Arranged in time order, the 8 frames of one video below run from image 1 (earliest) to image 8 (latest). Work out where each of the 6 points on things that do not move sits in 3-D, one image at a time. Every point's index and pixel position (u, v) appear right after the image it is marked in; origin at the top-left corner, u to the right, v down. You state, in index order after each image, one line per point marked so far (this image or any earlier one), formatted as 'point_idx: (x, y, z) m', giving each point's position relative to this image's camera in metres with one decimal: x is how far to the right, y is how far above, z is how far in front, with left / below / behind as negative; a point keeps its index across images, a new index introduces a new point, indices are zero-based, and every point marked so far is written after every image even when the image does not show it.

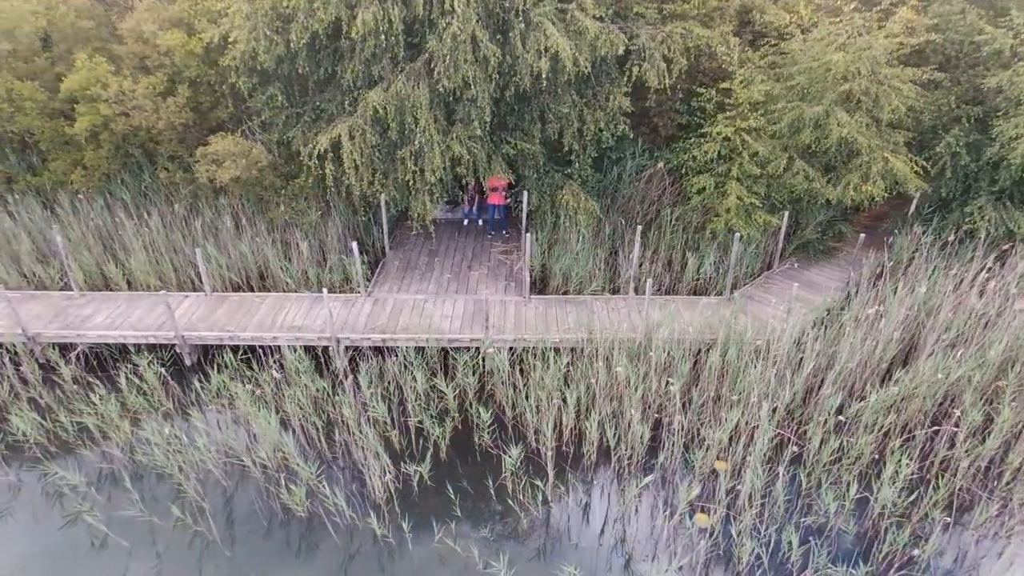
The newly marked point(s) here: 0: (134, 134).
0: (-4.9, +2.0, +8.1) m
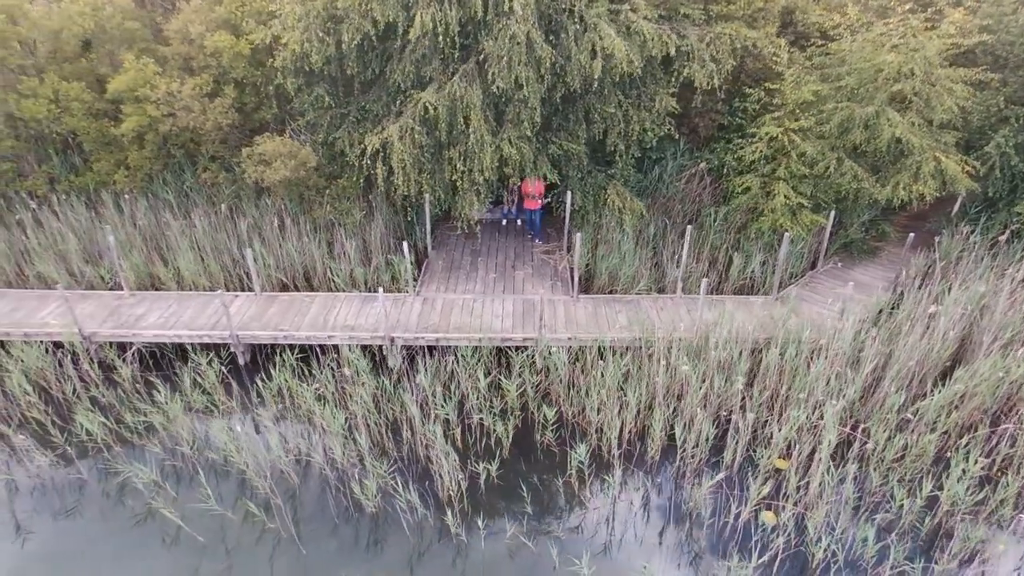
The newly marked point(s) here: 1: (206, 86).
0: (-4.3, +2.0, +8.2) m
1: (-3.8, +2.5, +7.8) m
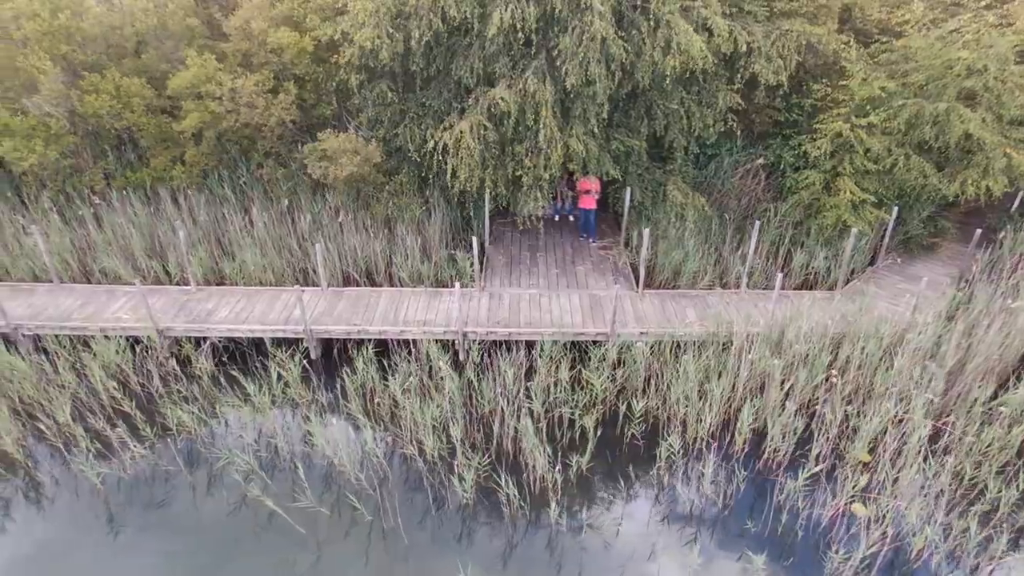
0: (-3.6, +2.0, +8.2) m
1: (-3.0, +2.5, +7.8) m
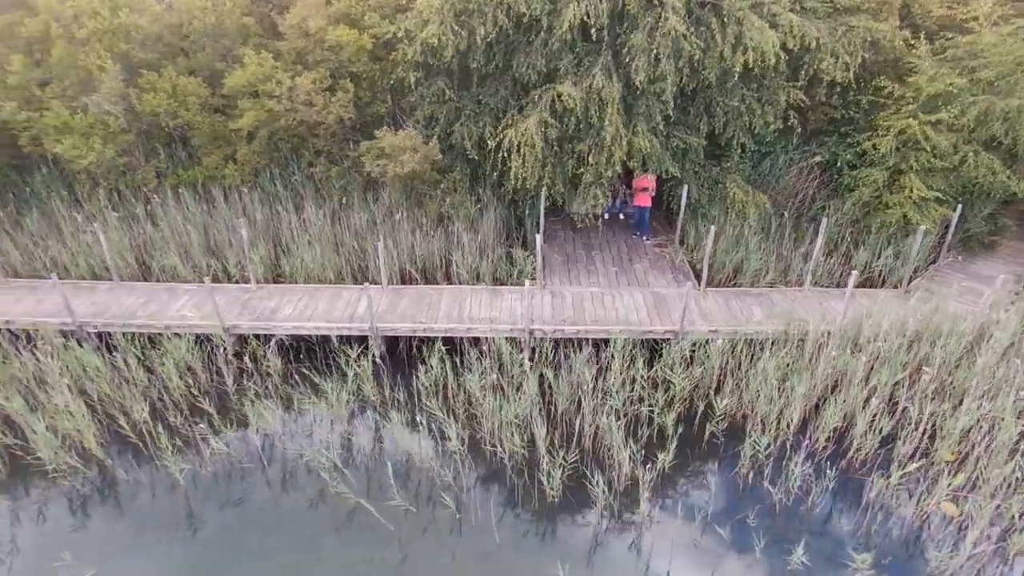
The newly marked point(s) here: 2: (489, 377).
0: (-2.9, +2.1, +8.2) m
1: (-2.3, +2.5, +7.8) m
2: (-0.2, -0.8, +6.0) m
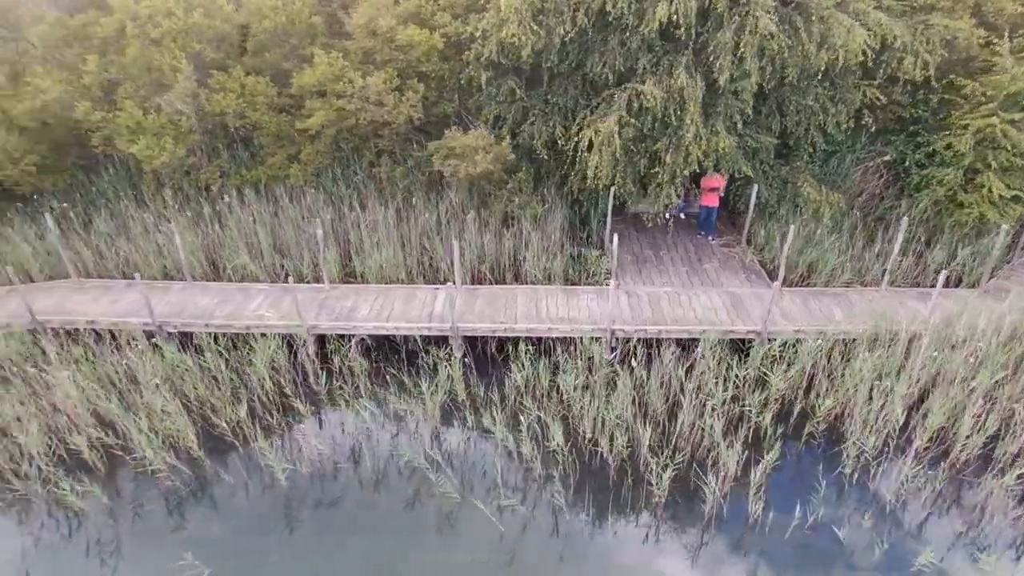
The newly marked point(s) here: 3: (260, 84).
0: (-2.0, +2.1, +8.2) m
1: (-1.5, +2.5, +7.8) m
2: (+0.6, -0.8, +6.0) m
3: (-3.1, +2.5, +7.7) m
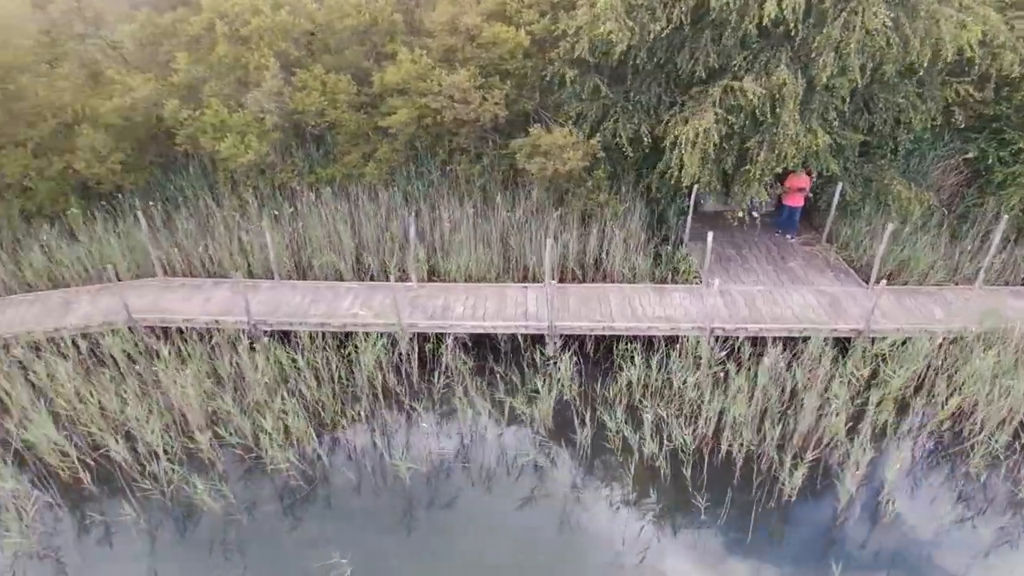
0: (-1.0, +2.1, +8.2) m
1: (-0.4, +2.6, +7.8) m
2: (+1.6, -0.8, +6.0) m
3: (-2.0, +2.5, +7.7) m
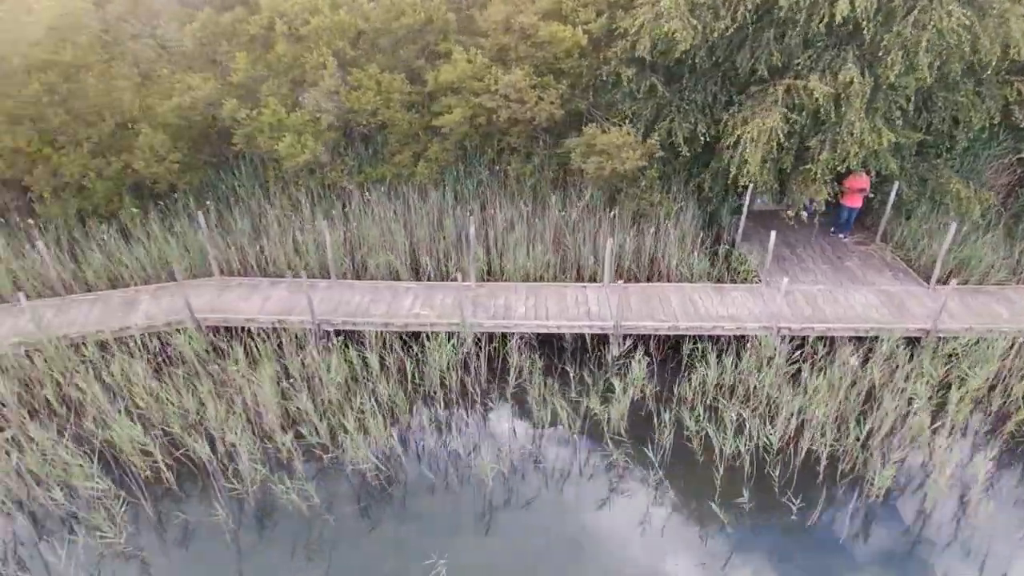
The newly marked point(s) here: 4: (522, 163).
0: (-0.3, +2.1, +8.2) m
1: (+0.2, +2.6, +7.7) m
2: (+2.3, -0.8, +6.0) m
3: (-1.4, +2.5, +7.7) m
4: (+0.1, +1.7, +8.5) m
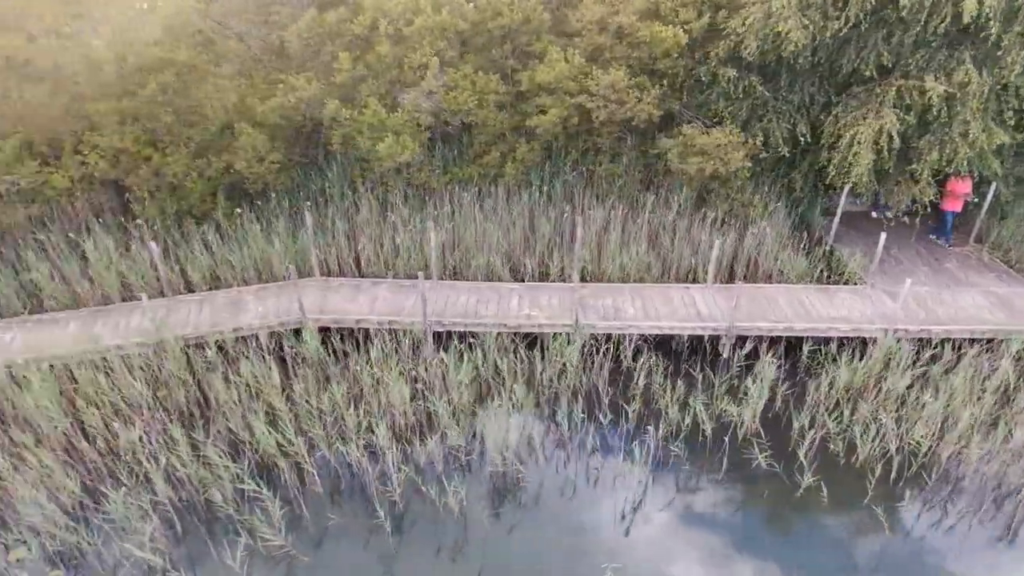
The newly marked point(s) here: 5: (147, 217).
0: (+0.9, +2.1, +8.1) m
1: (+1.4, +2.6, +7.7) m
2: (+3.5, -0.8, +5.9) m
3: (-0.2, +2.5, +7.7) m
4: (+1.3, +1.7, +8.5) m
5: (-4.3, +0.8, +7.4) m
